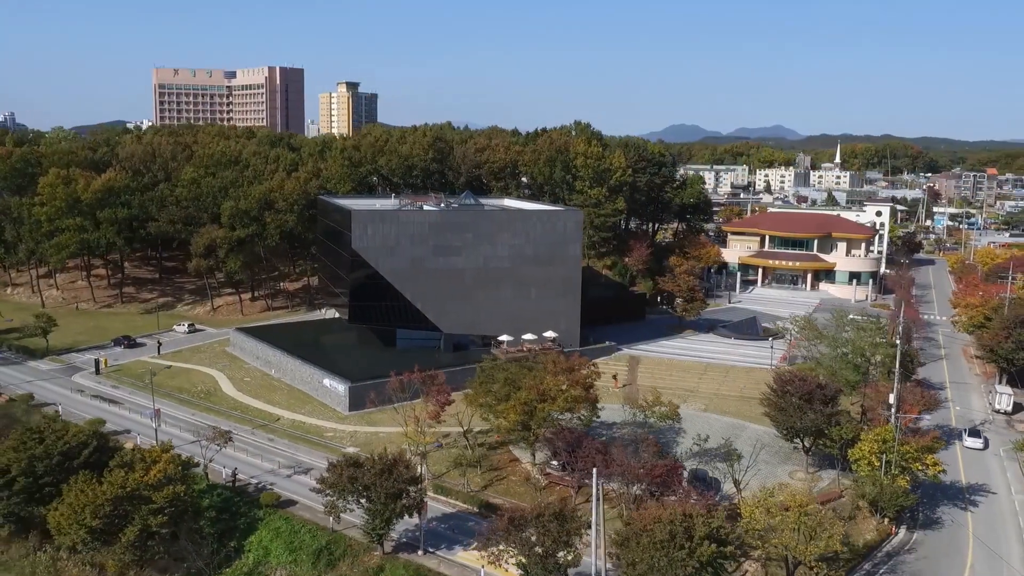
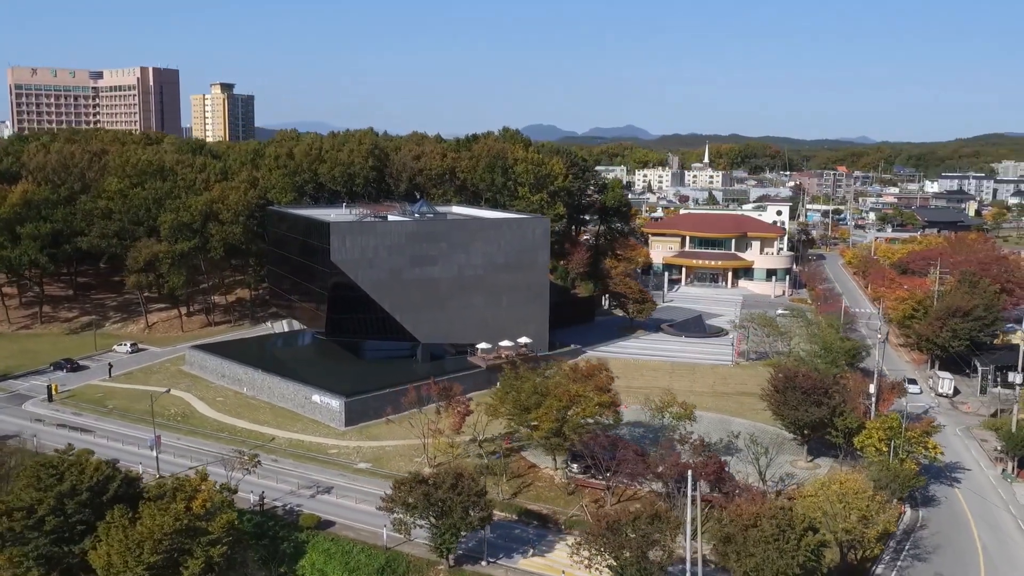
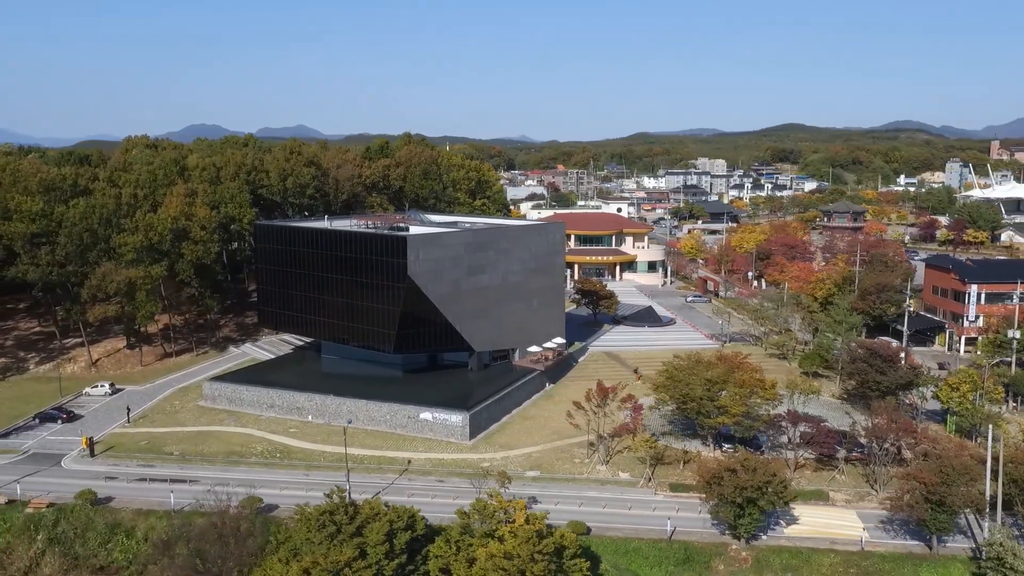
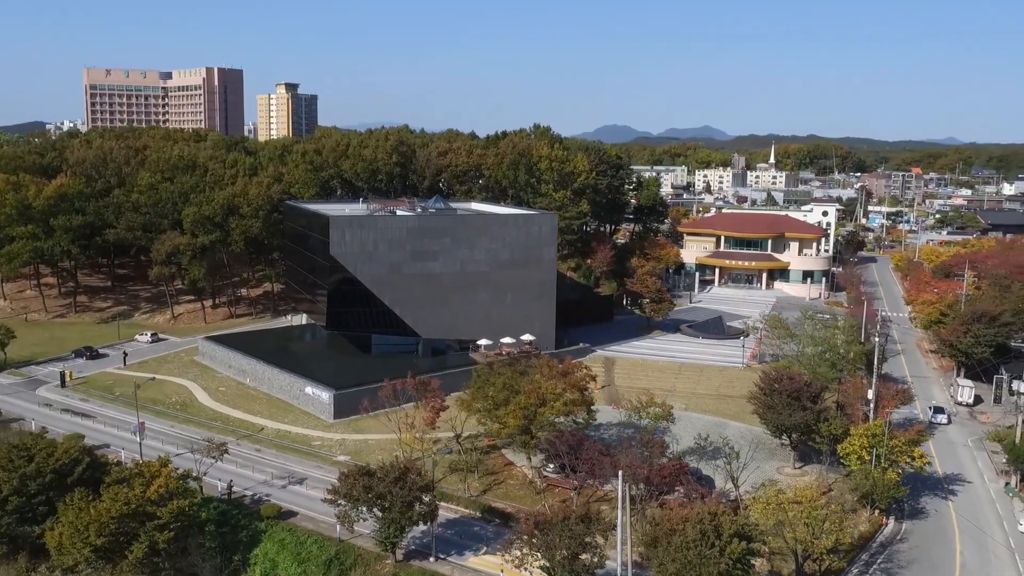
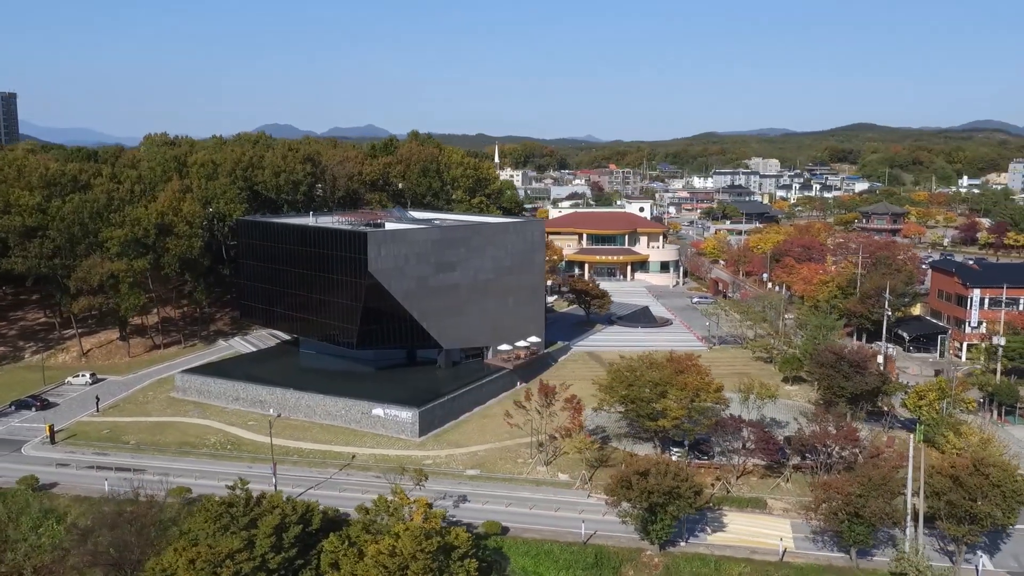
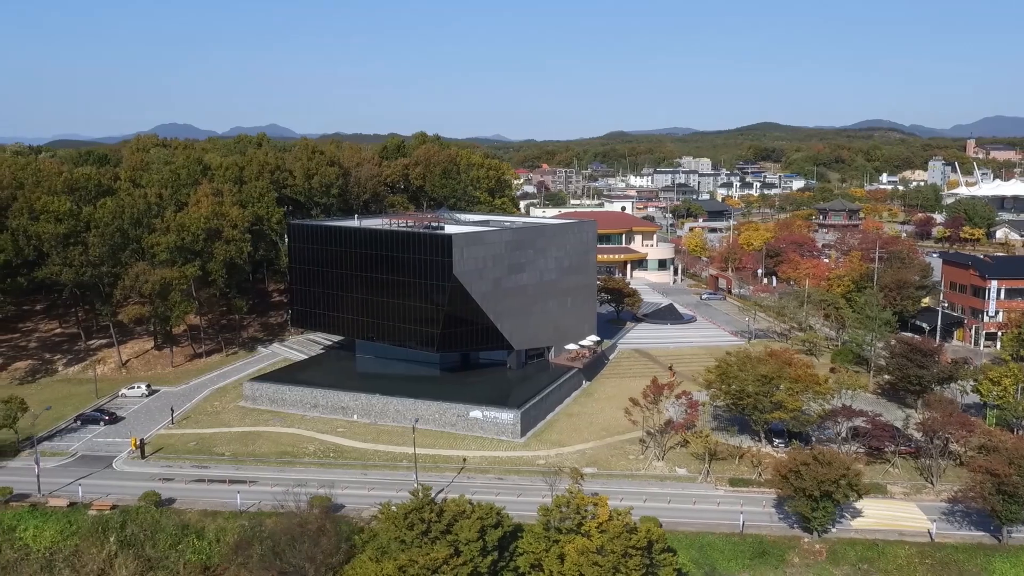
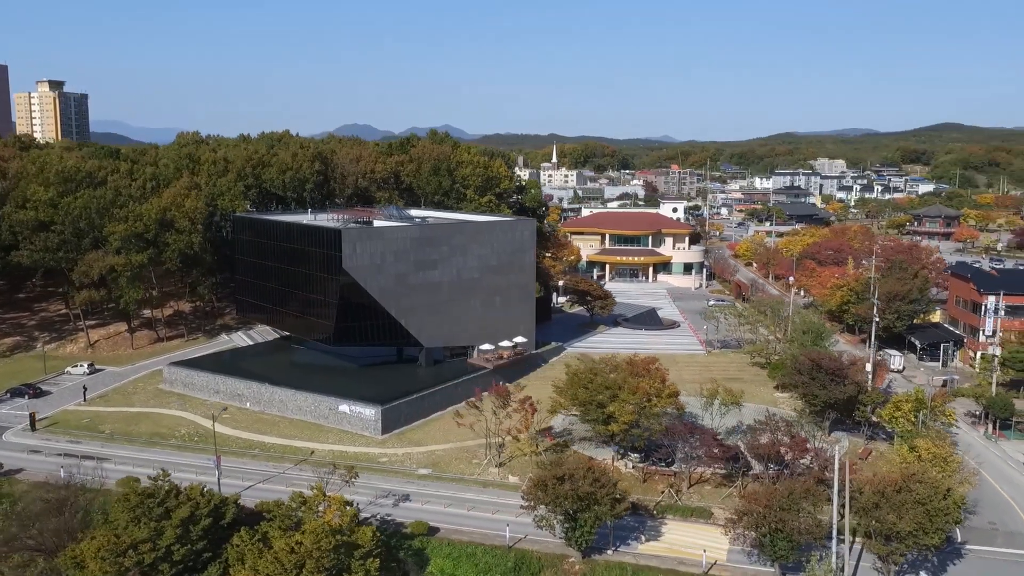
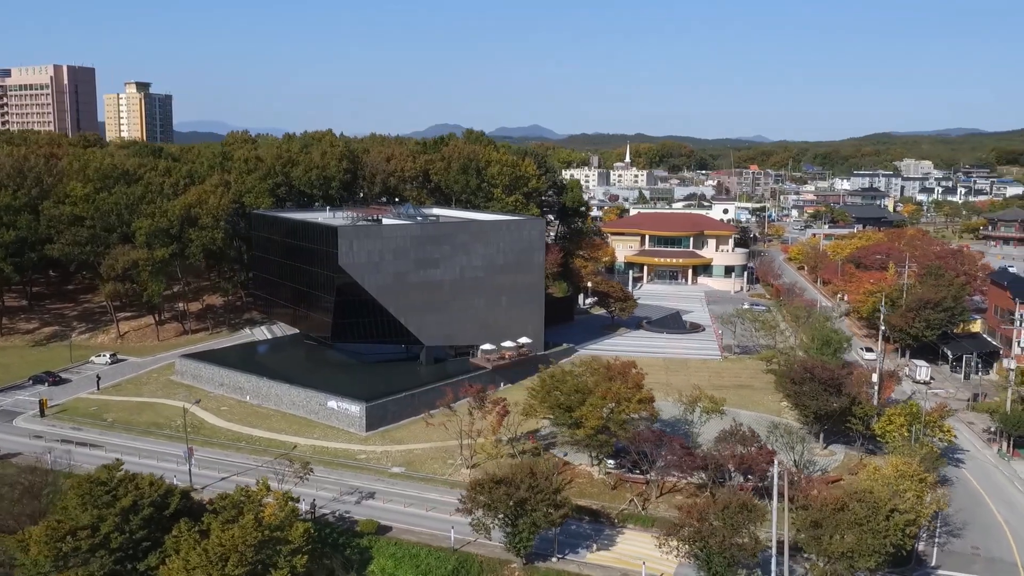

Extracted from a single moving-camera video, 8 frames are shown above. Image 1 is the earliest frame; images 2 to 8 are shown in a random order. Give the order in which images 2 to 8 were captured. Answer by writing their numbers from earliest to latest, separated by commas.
4, 2, 8, 7, 5, 3, 6
